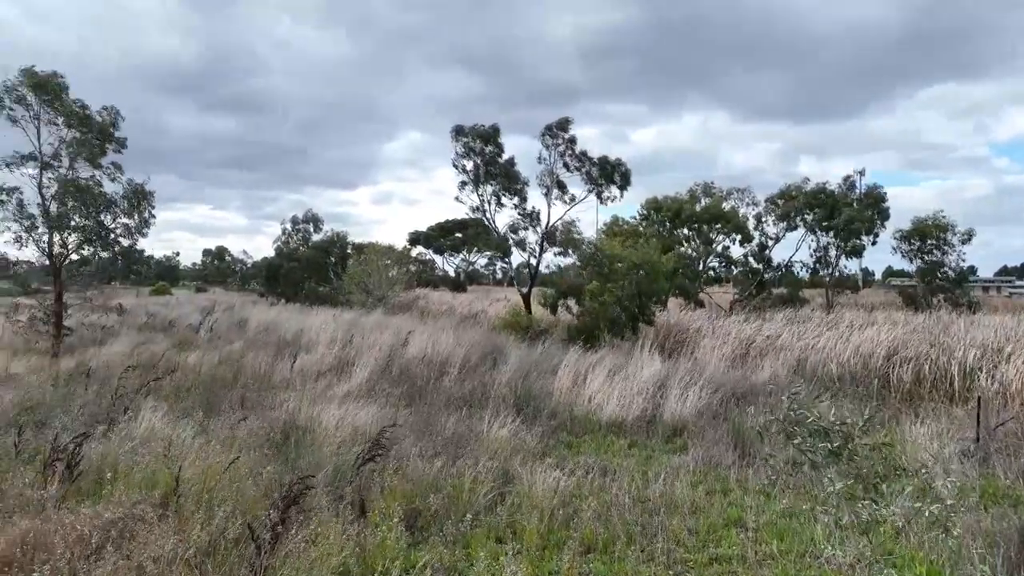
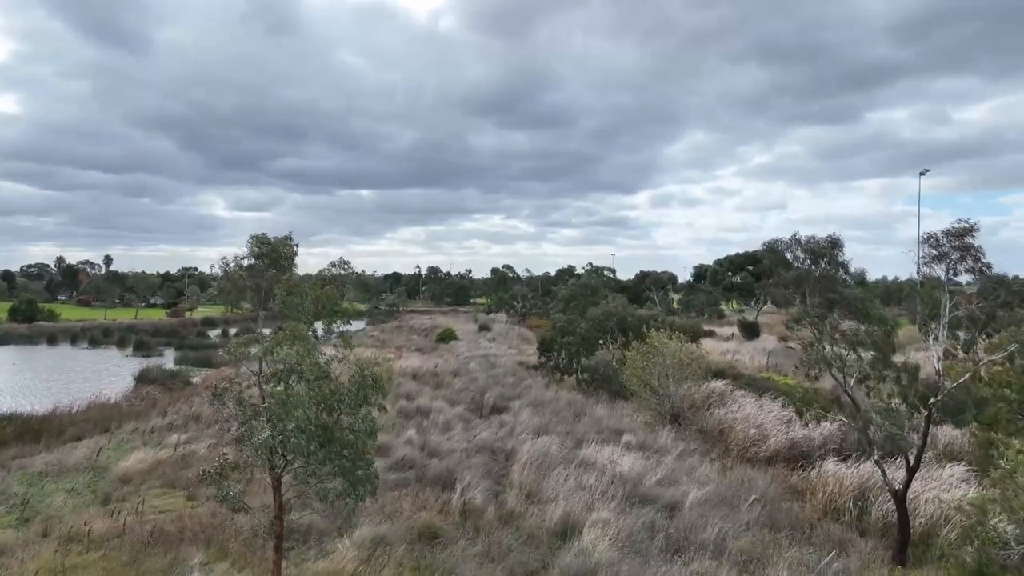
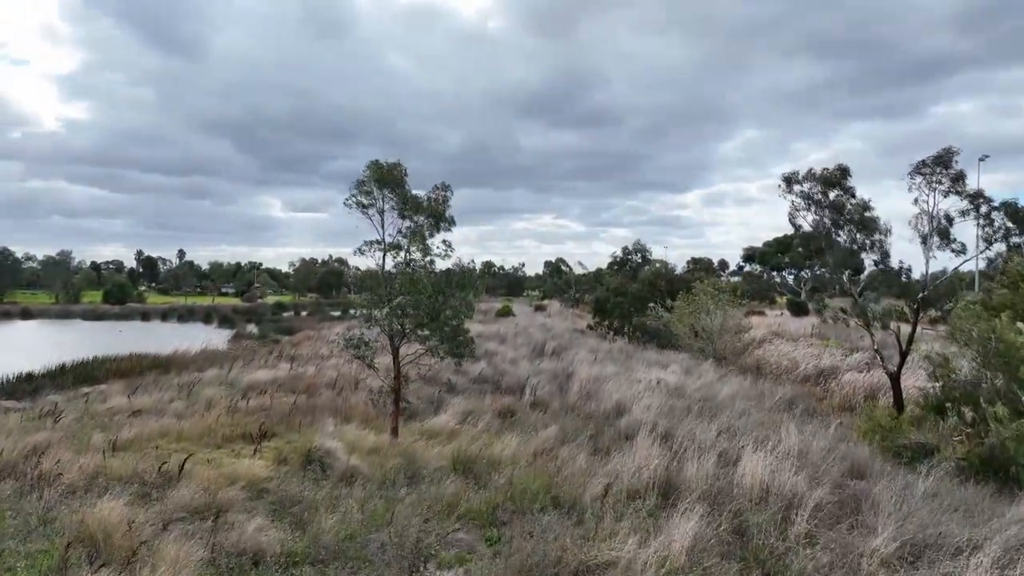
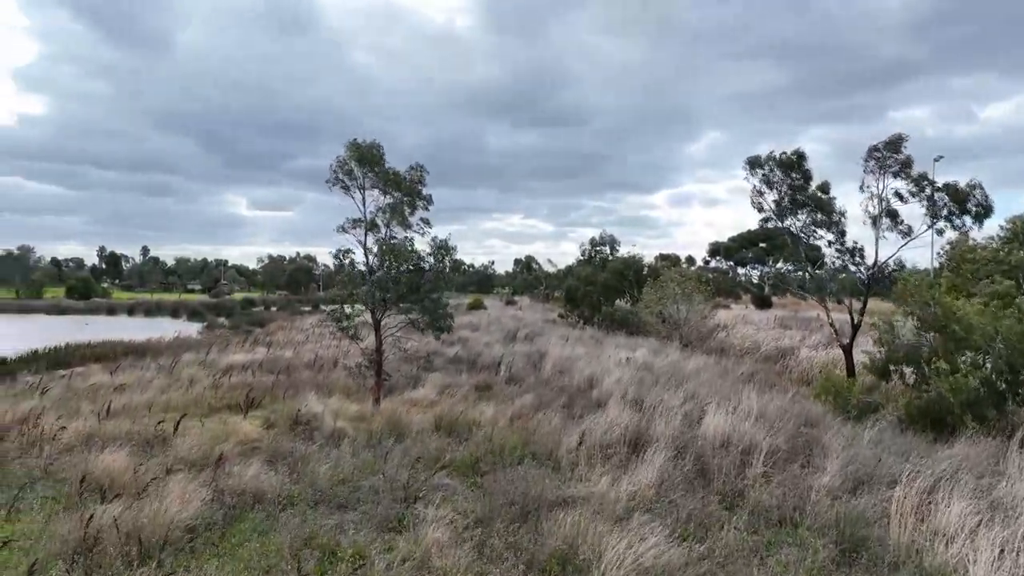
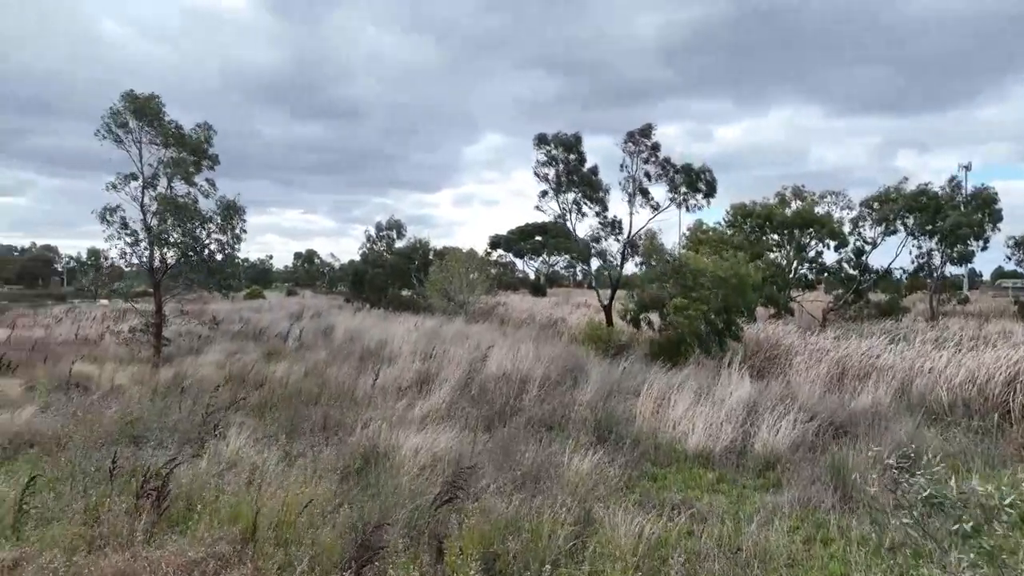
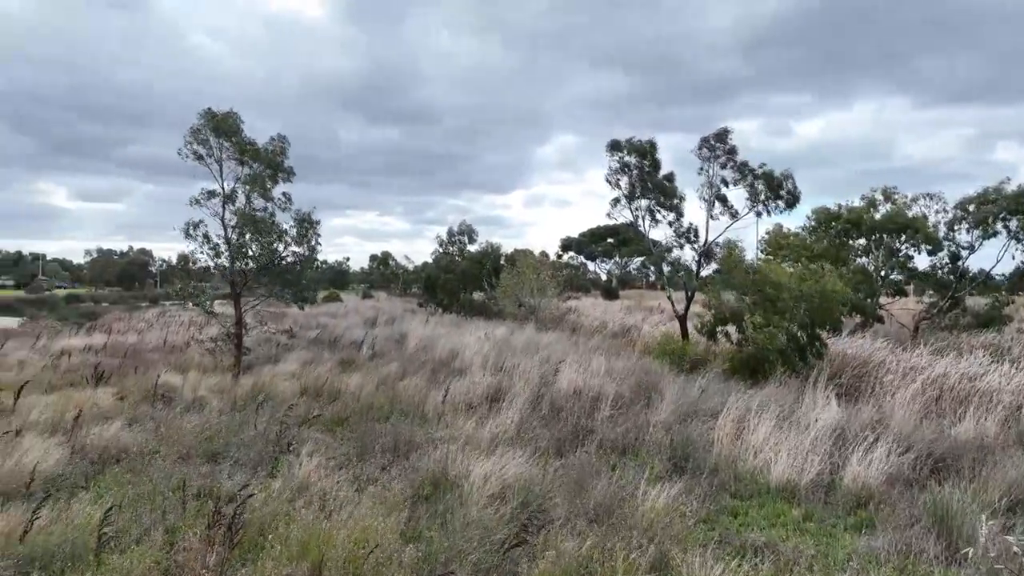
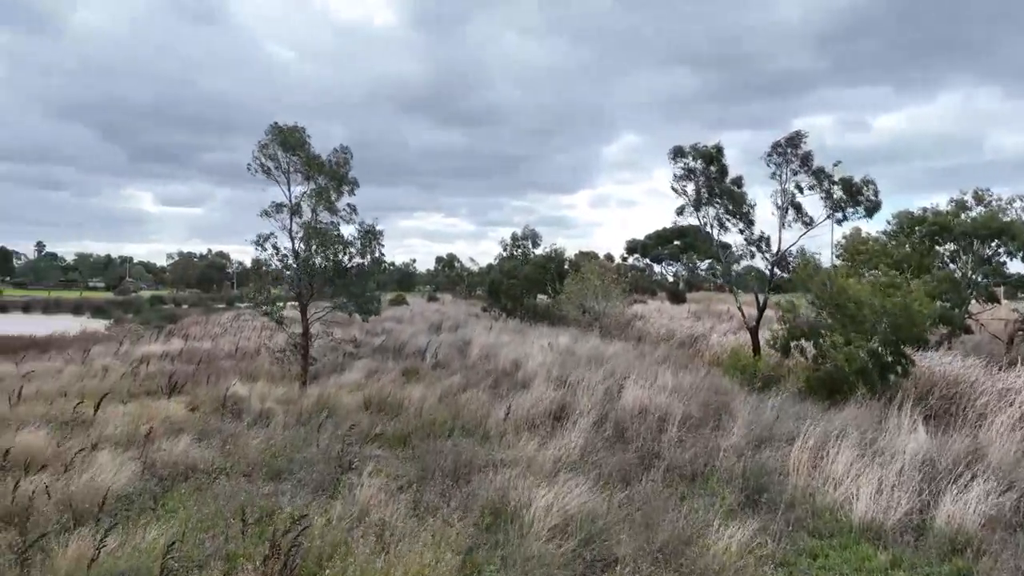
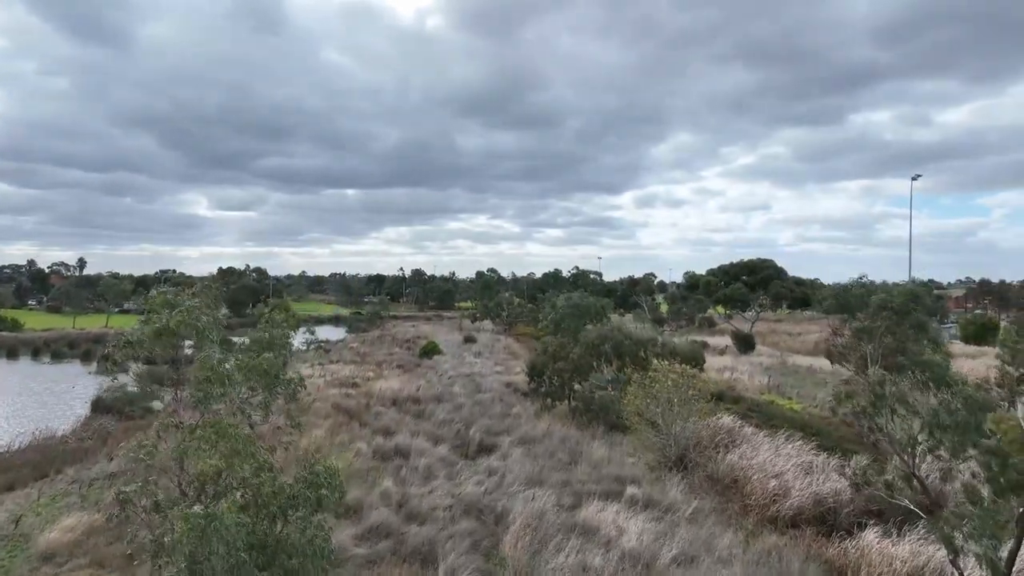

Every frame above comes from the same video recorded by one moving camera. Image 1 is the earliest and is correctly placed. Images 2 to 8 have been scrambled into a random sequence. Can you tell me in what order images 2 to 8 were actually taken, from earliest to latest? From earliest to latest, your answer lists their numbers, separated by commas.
5, 6, 7, 4, 3, 2, 8
